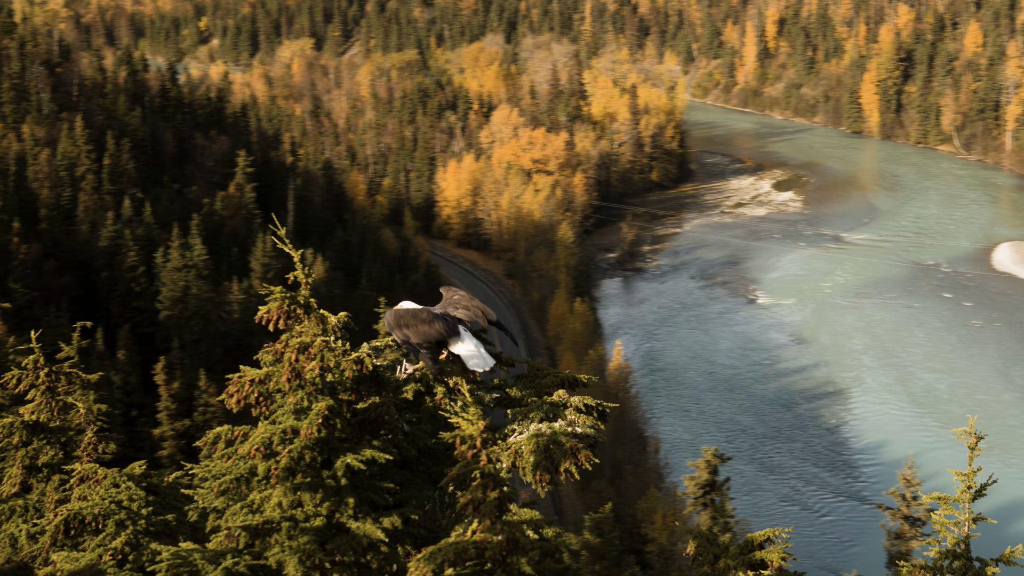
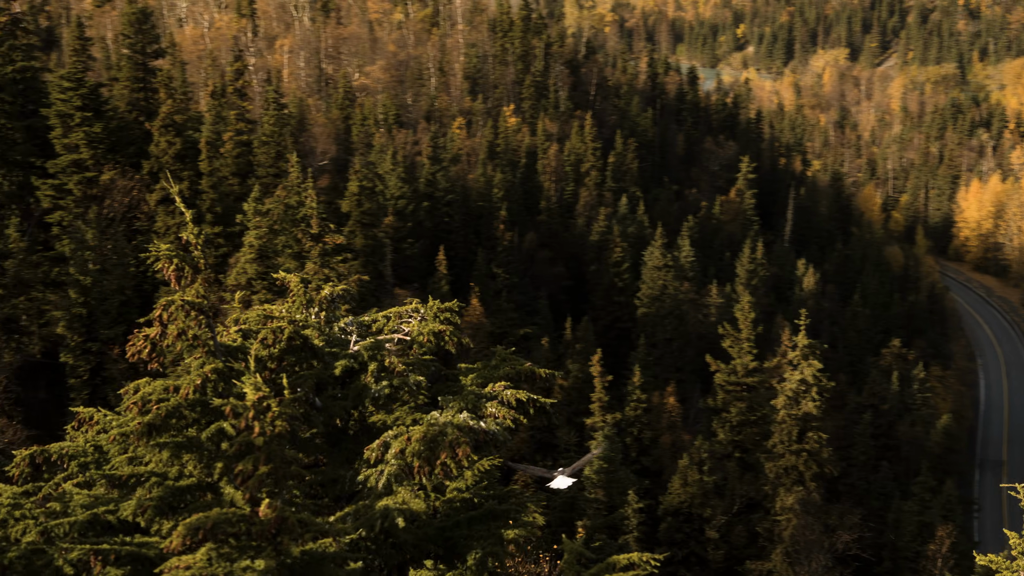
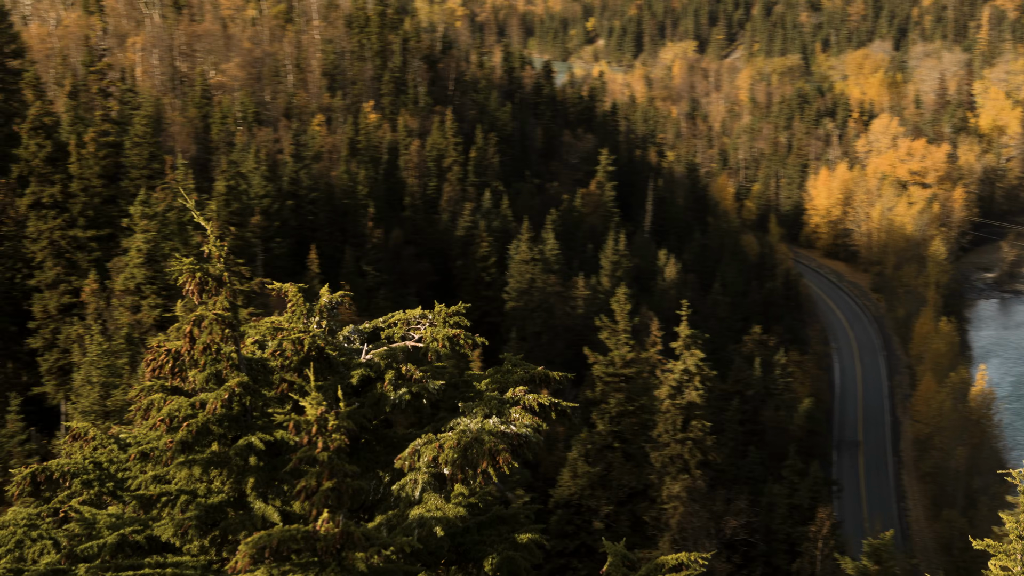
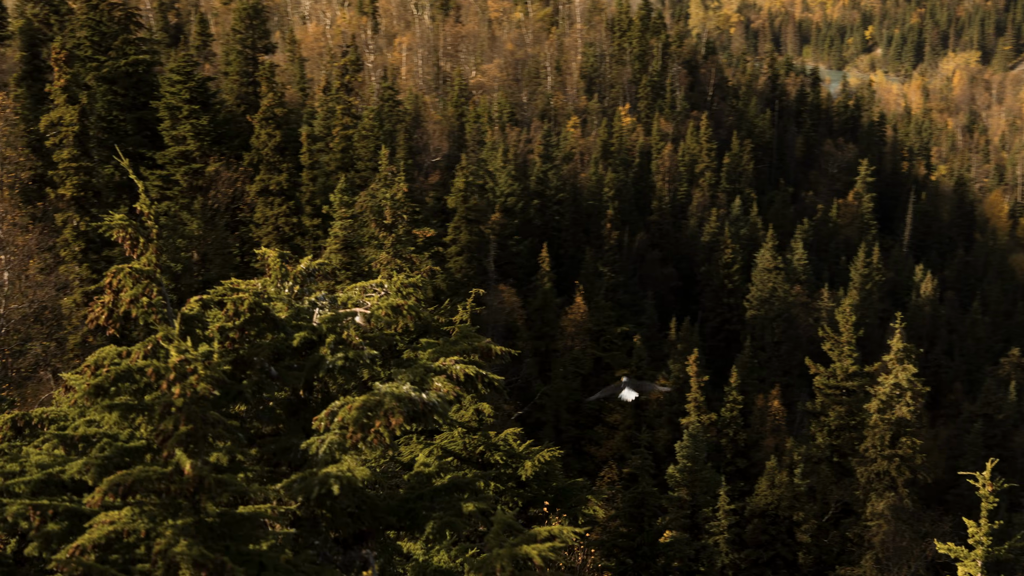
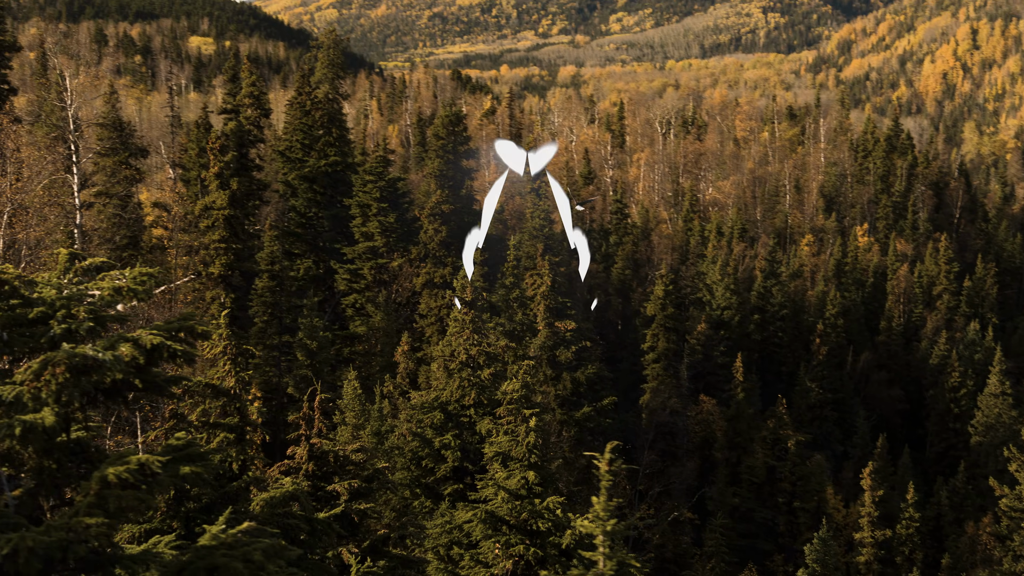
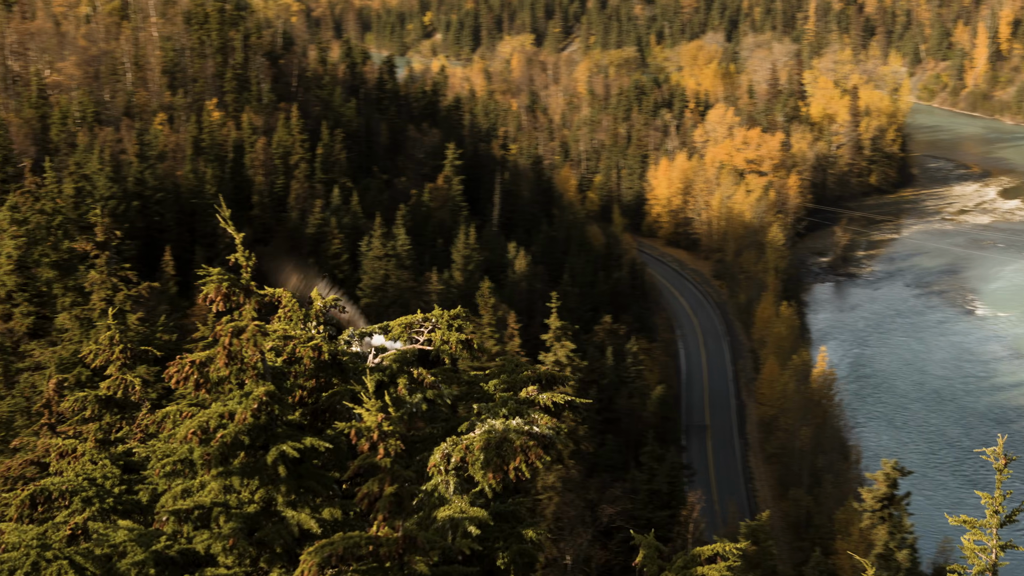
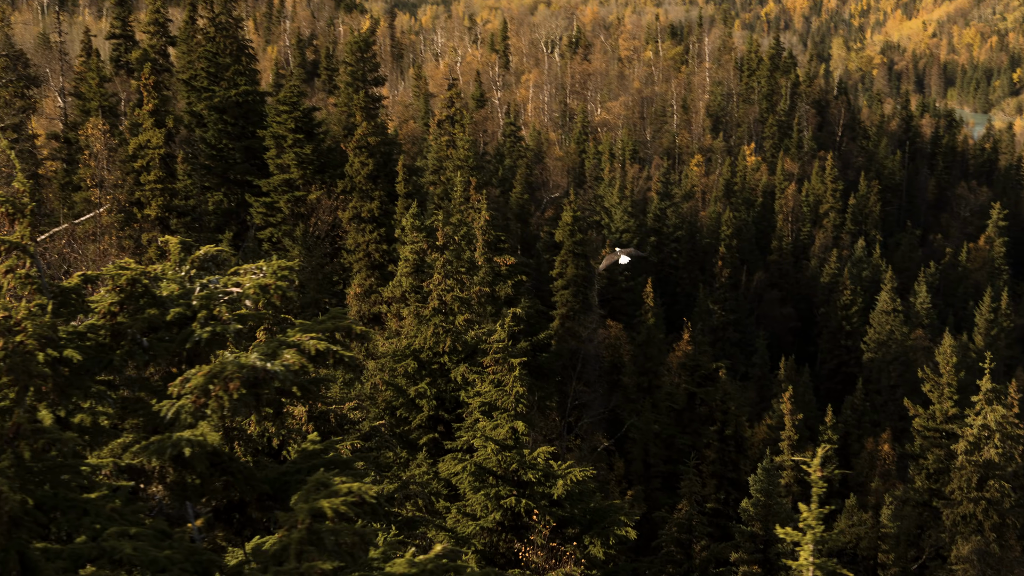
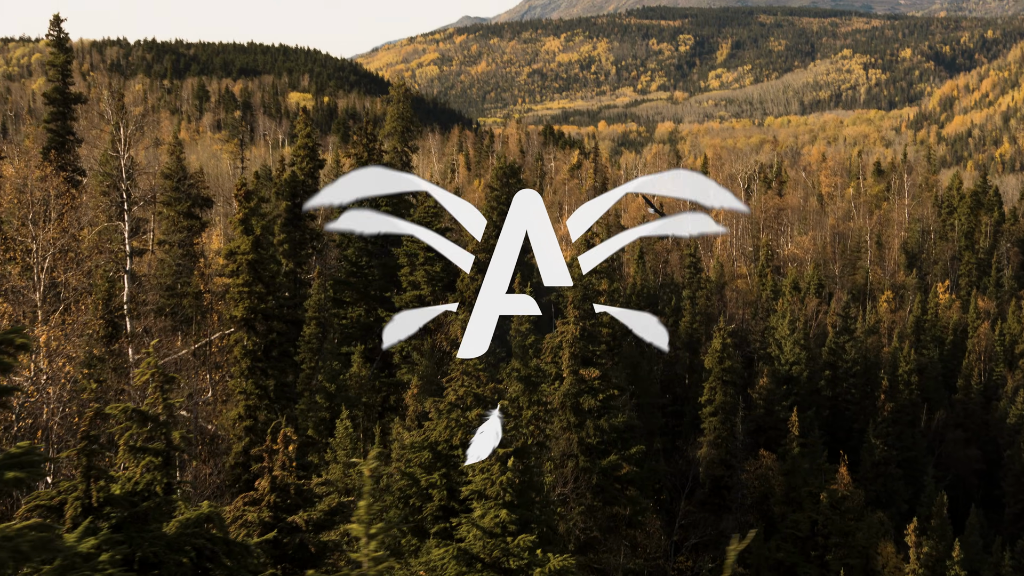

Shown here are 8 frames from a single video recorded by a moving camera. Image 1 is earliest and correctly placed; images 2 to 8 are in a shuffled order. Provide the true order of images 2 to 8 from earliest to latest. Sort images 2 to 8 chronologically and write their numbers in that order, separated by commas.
6, 3, 2, 4, 7, 5, 8
